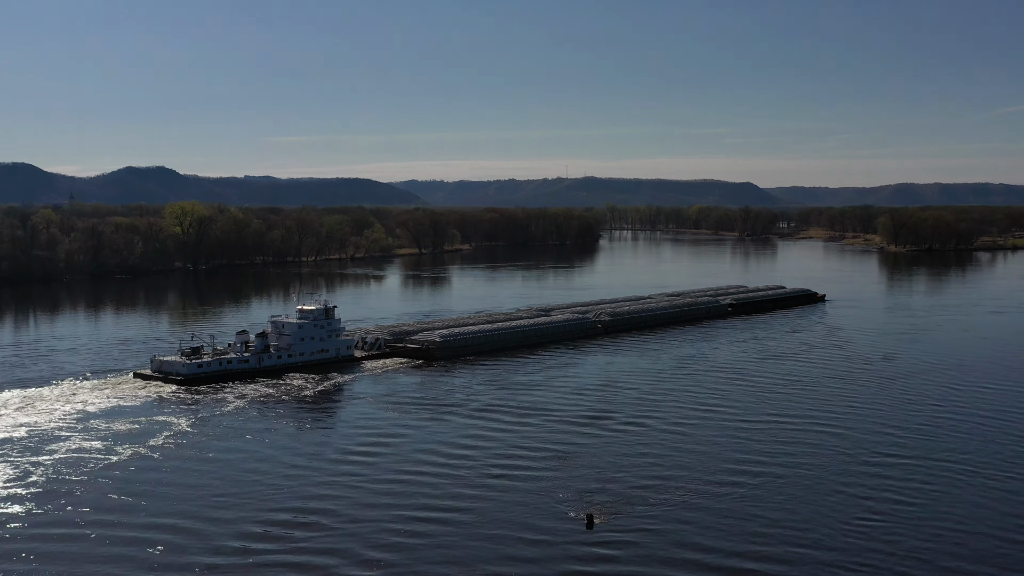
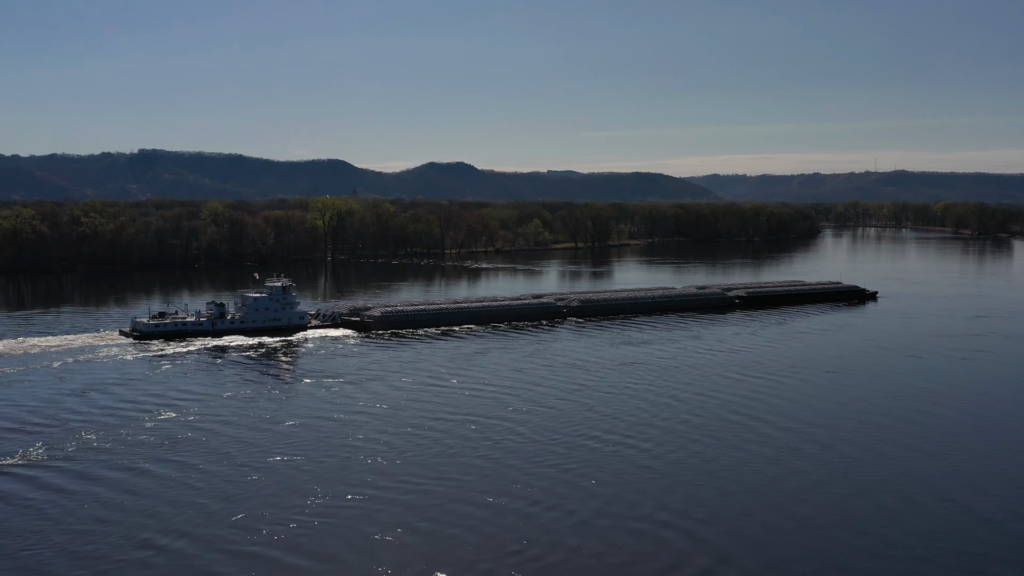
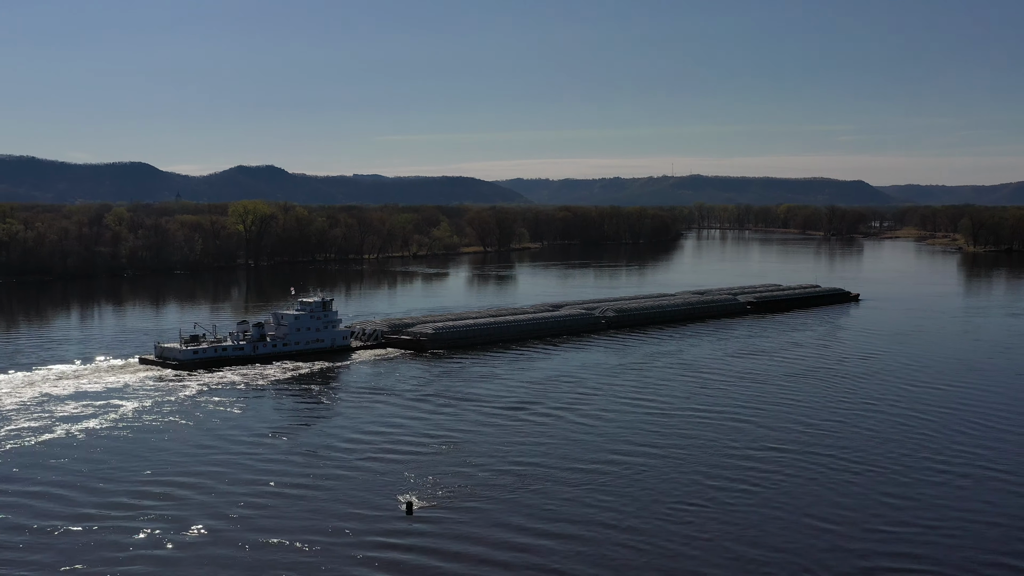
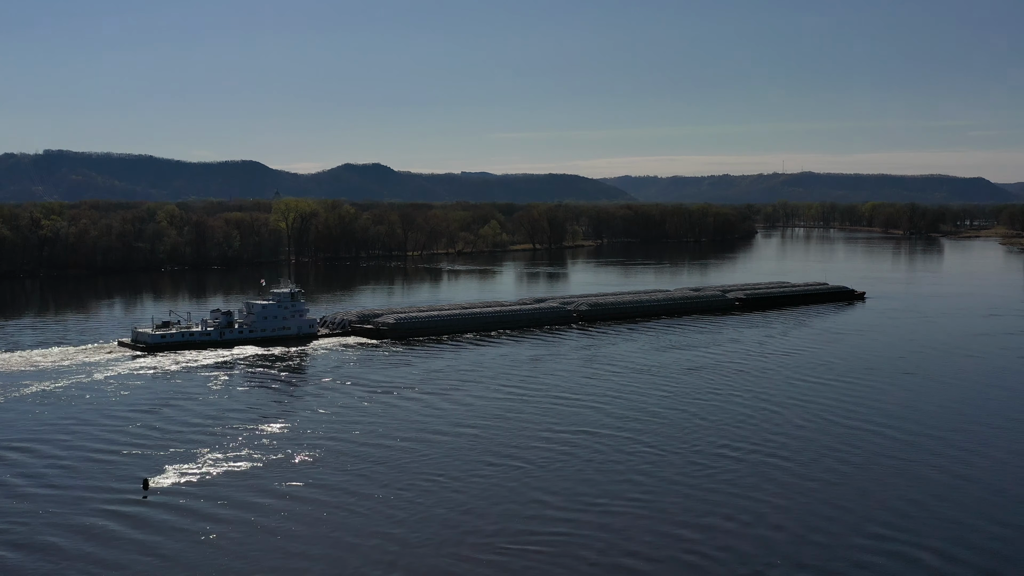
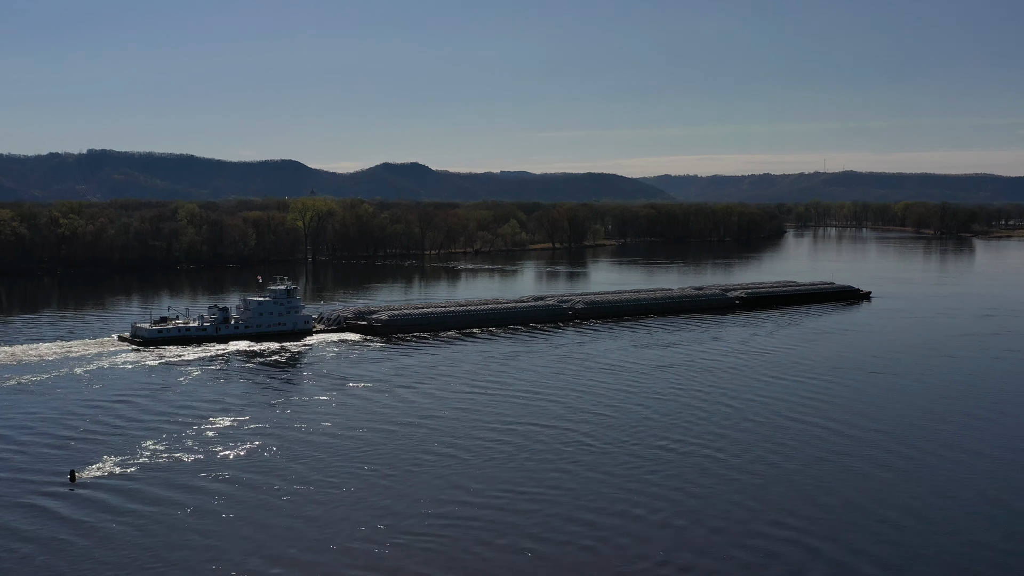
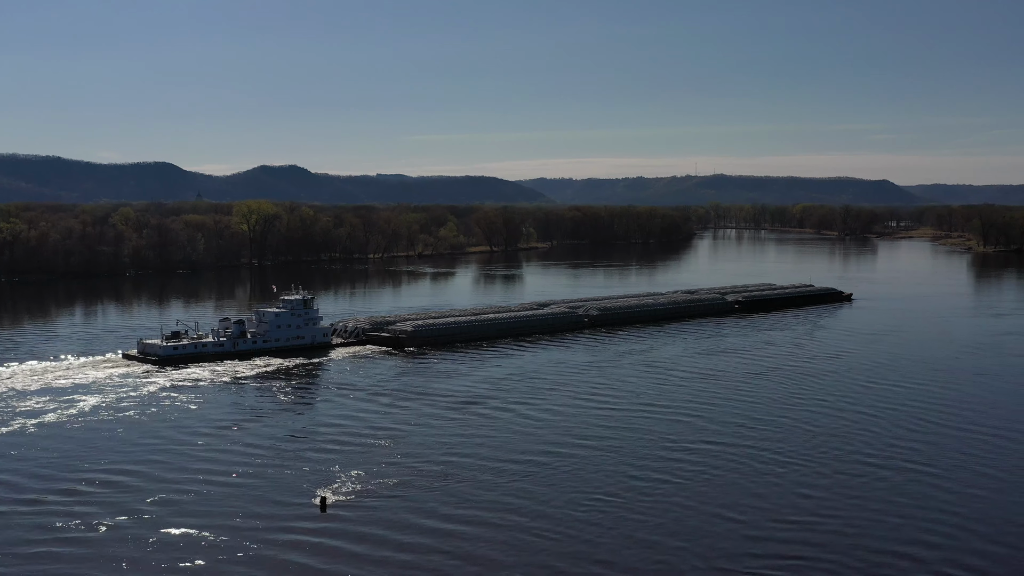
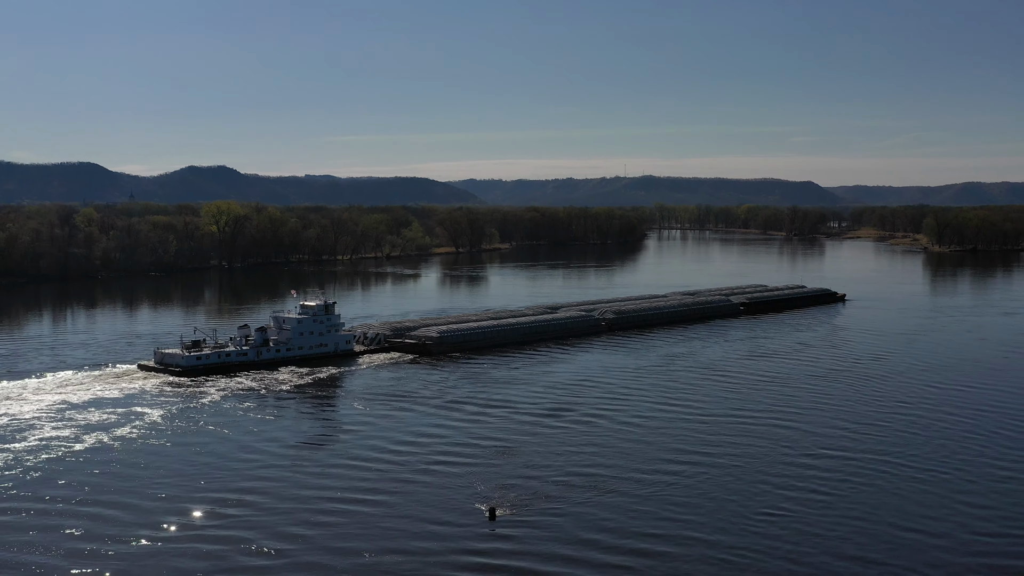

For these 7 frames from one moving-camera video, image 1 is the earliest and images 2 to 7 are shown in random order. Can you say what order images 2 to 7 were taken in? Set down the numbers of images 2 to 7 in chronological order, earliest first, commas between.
7, 3, 6, 4, 5, 2
